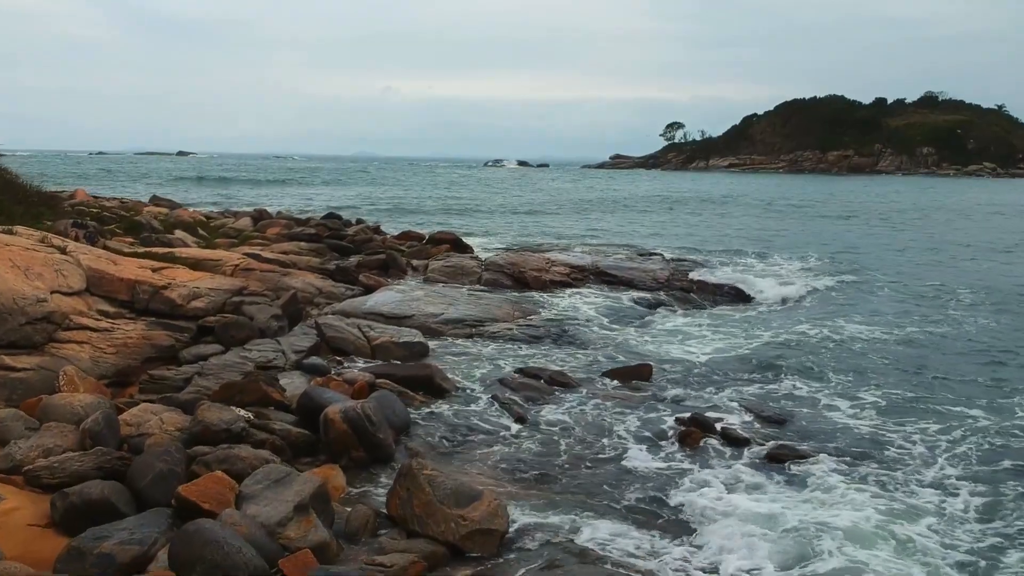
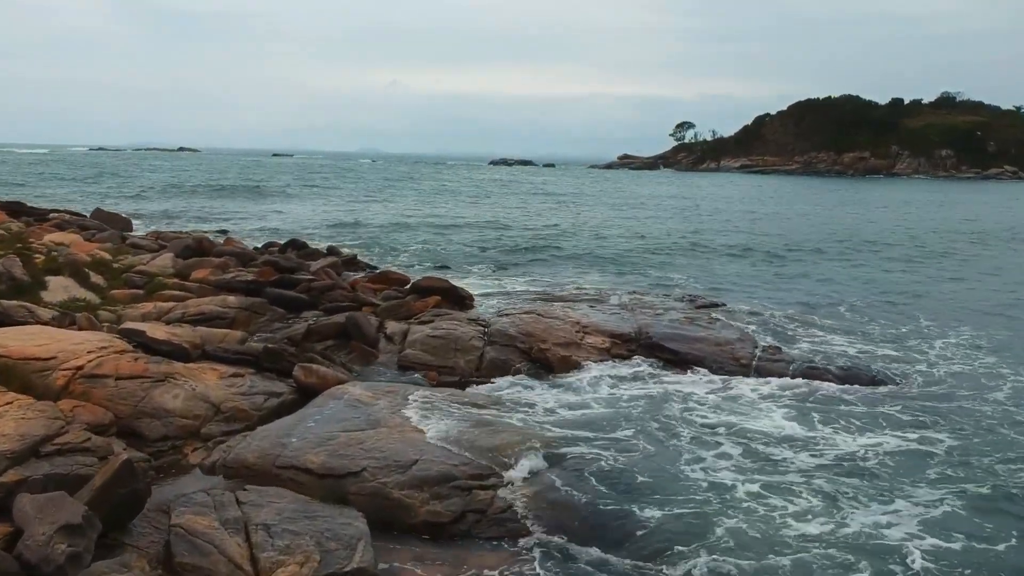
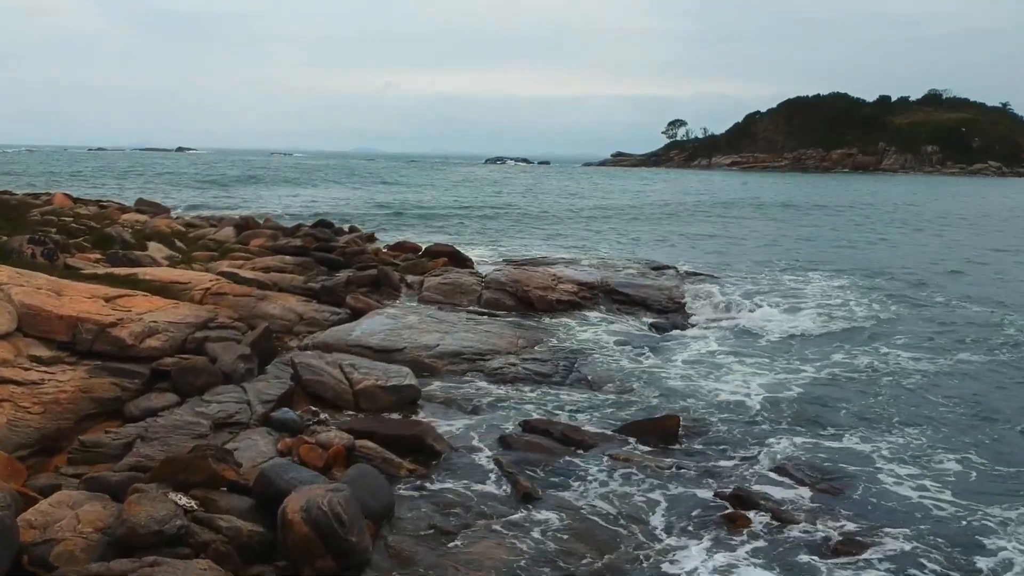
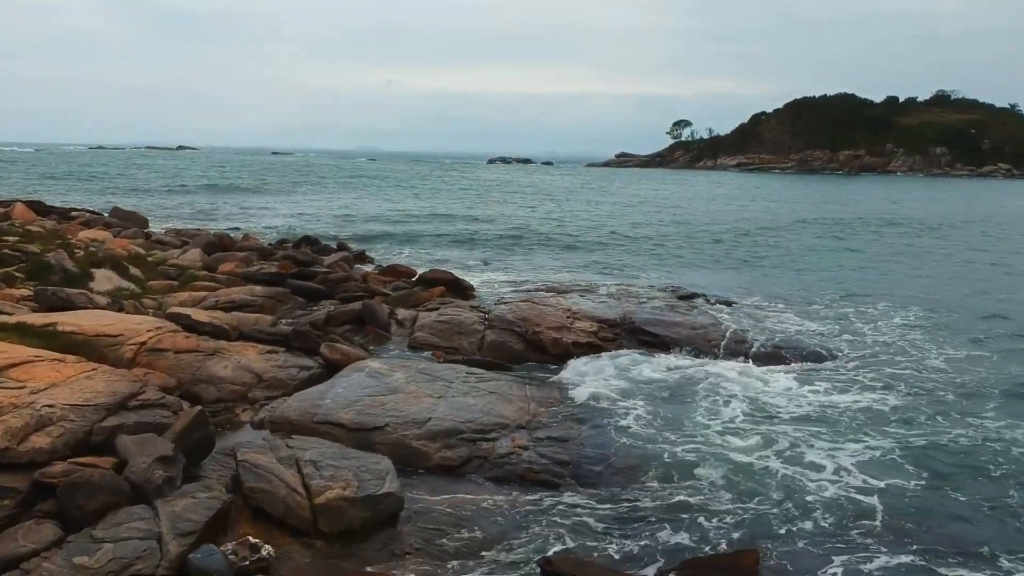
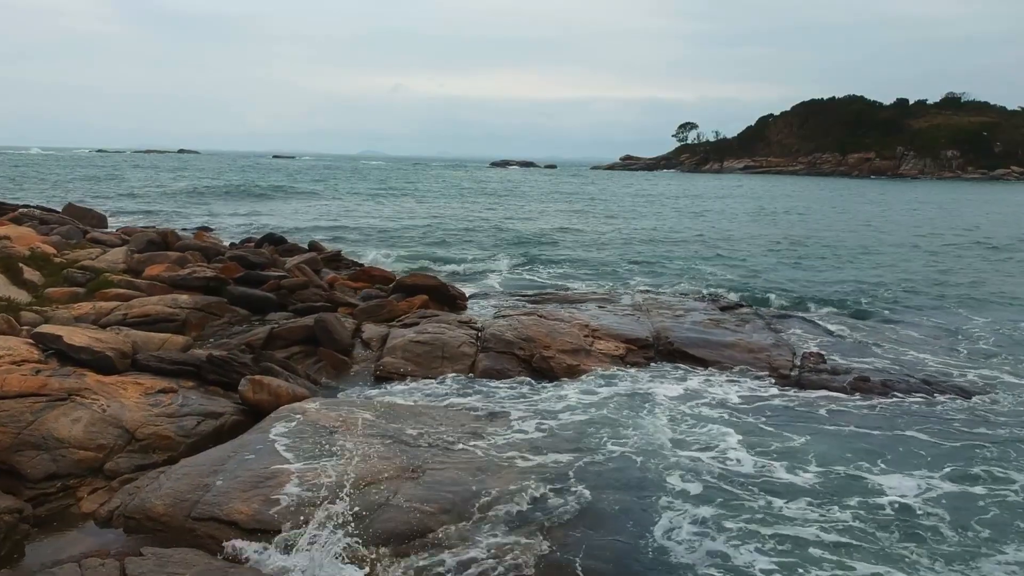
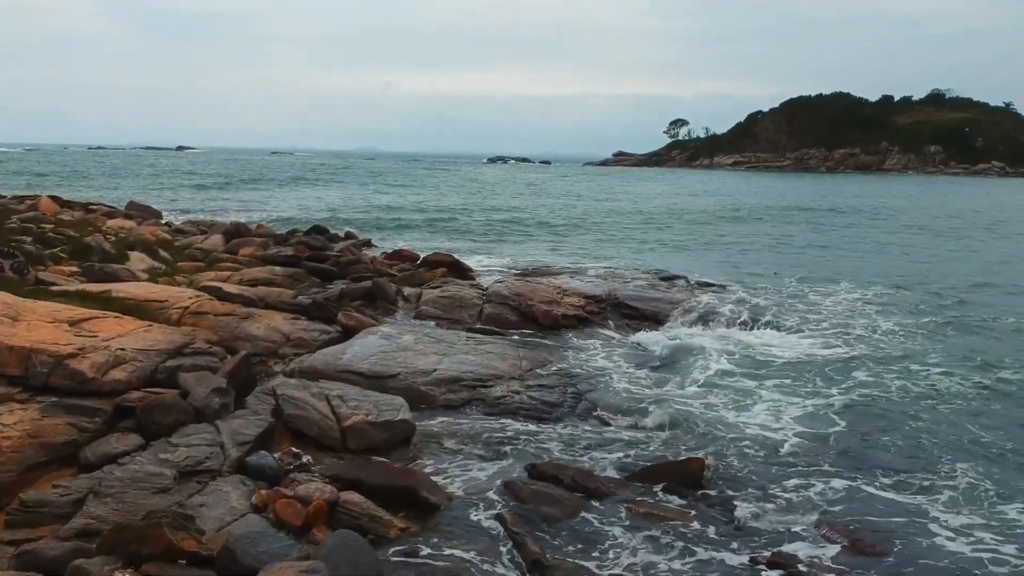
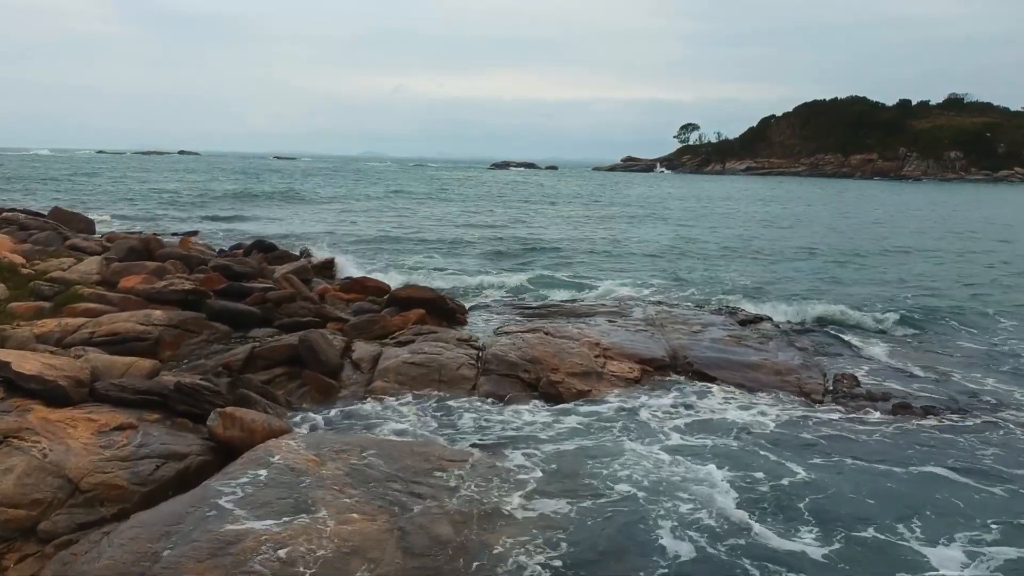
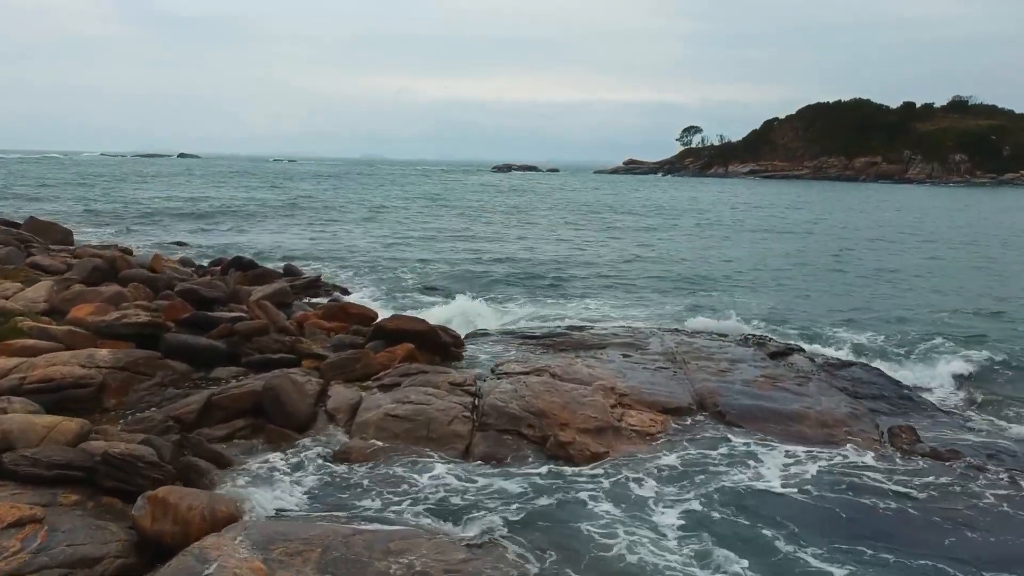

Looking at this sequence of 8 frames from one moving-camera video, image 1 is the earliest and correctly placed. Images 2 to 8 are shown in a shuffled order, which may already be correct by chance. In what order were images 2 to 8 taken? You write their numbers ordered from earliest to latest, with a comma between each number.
3, 6, 4, 2, 5, 7, 8
